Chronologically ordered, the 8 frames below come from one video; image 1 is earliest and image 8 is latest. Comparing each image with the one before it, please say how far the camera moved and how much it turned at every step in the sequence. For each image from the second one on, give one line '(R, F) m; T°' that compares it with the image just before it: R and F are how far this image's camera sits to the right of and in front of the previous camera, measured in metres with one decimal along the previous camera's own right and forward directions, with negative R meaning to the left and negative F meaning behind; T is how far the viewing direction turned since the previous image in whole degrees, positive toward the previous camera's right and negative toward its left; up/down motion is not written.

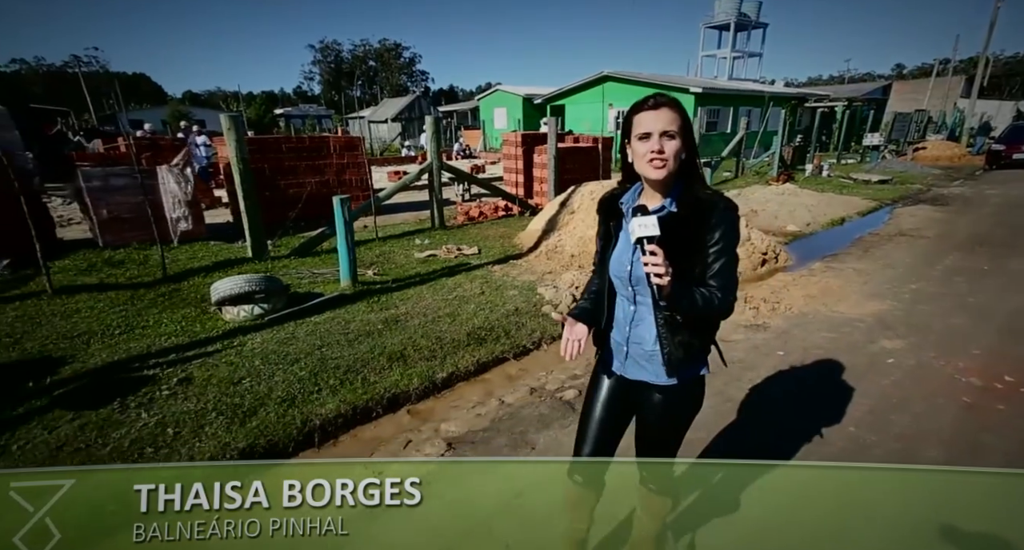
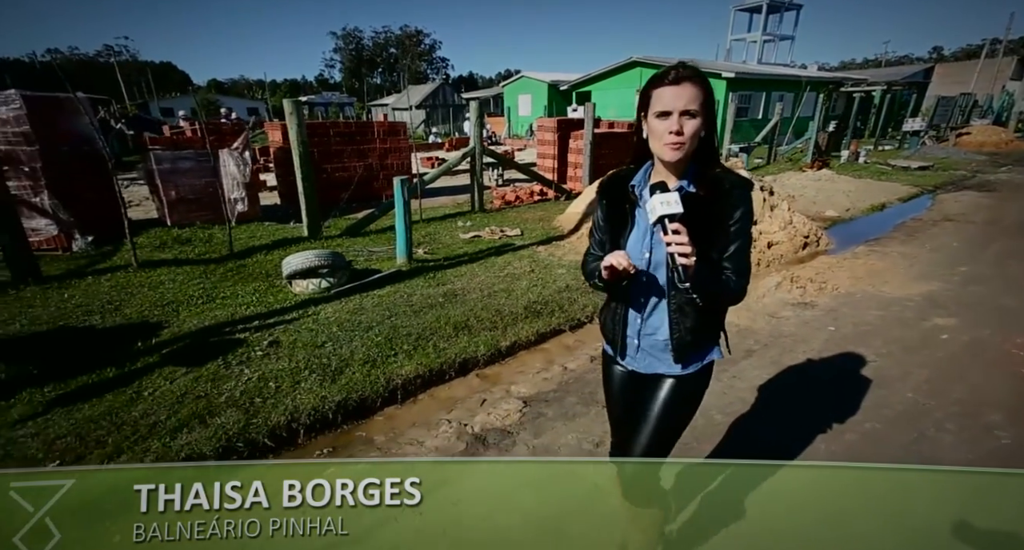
(-0.4, -0.3) m; -2°
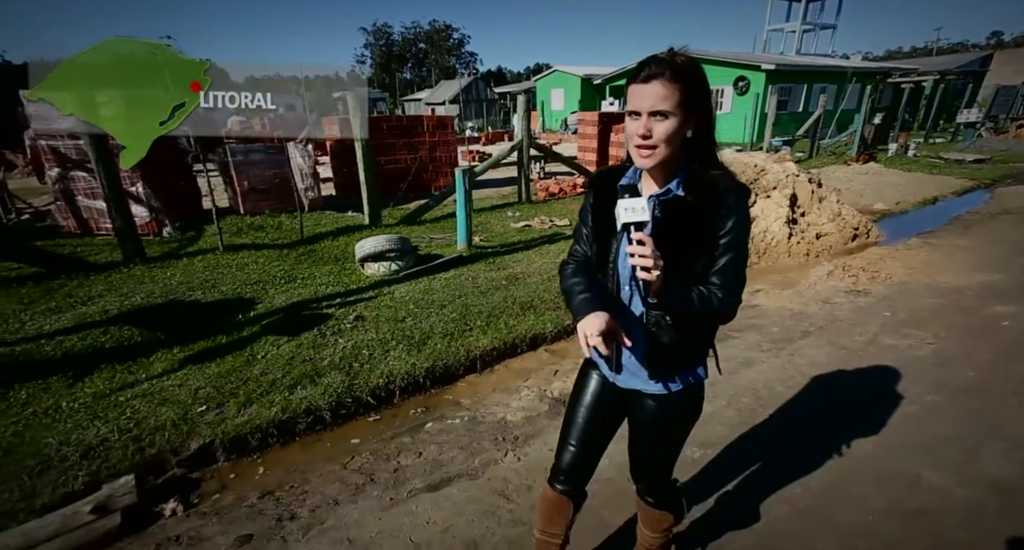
(-0.3, -0.3) m; -3°
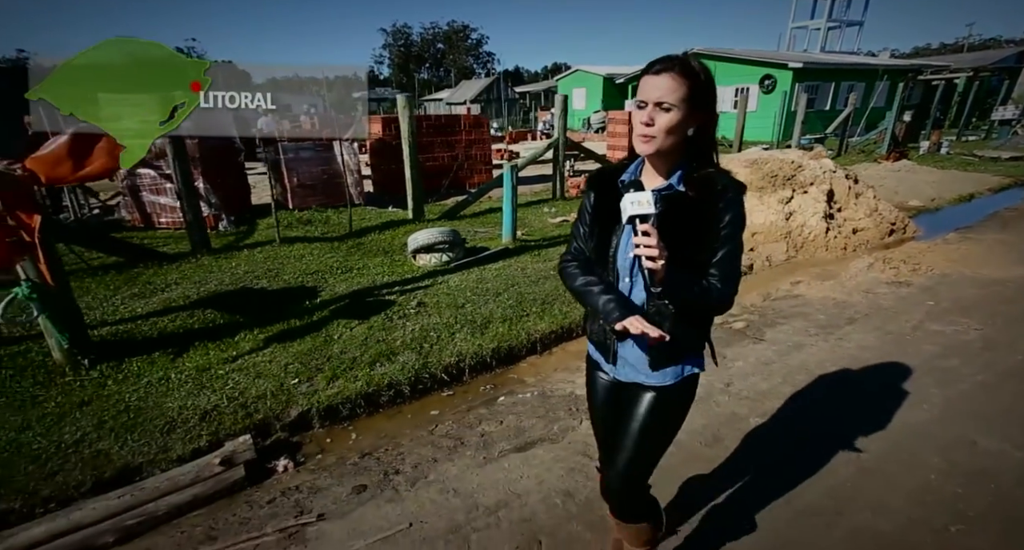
(-0.4, -0.3) m; -2°
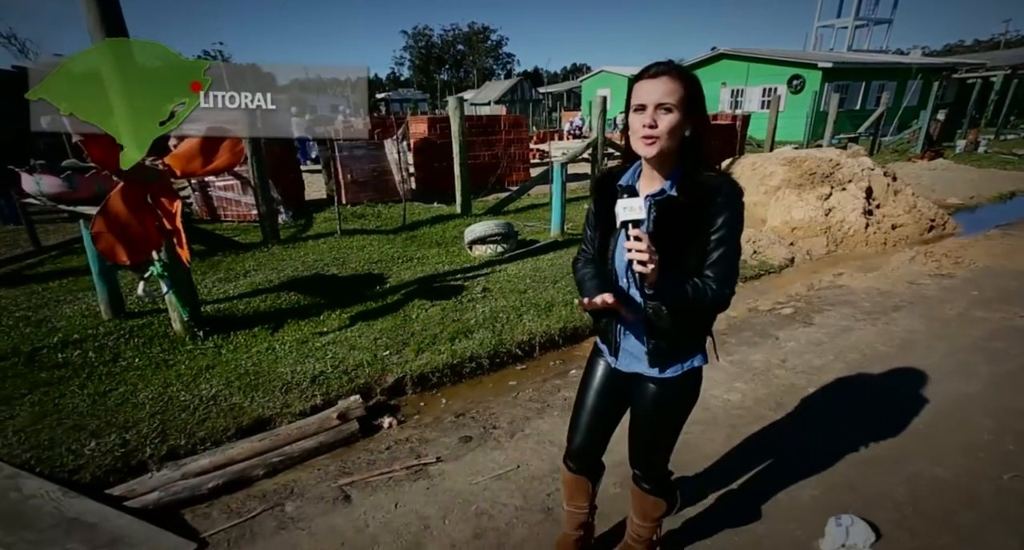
(-0.4, -0.4) m; -2°
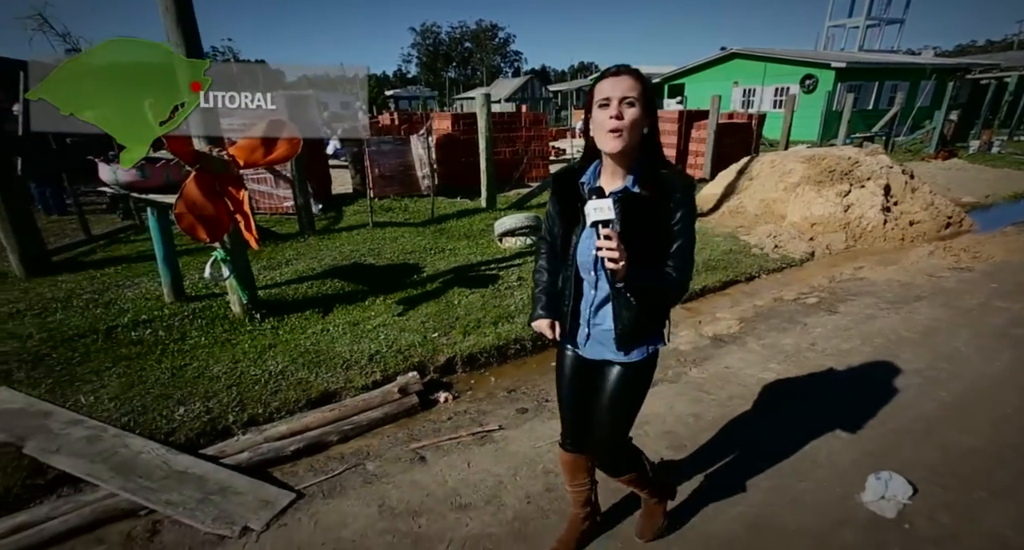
(-0.3, -0.2) m; -1°
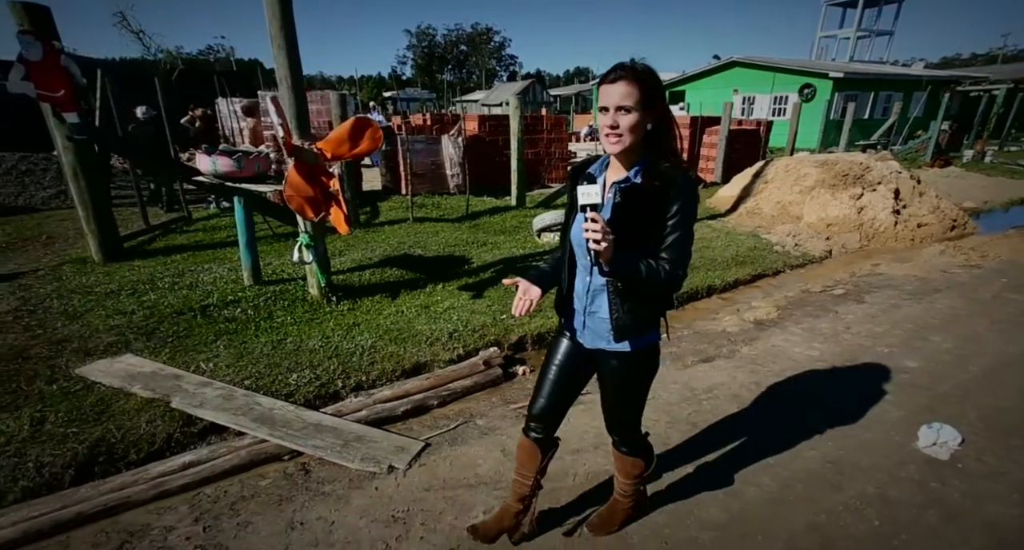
(-0.7, -0.4) m; +1°
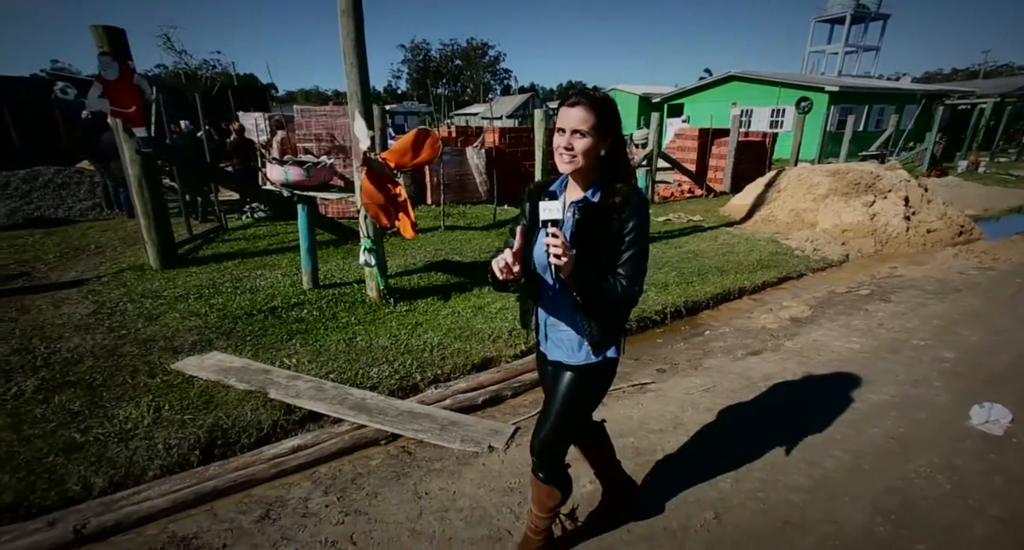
(-0.6, -0.3) m; +1°
